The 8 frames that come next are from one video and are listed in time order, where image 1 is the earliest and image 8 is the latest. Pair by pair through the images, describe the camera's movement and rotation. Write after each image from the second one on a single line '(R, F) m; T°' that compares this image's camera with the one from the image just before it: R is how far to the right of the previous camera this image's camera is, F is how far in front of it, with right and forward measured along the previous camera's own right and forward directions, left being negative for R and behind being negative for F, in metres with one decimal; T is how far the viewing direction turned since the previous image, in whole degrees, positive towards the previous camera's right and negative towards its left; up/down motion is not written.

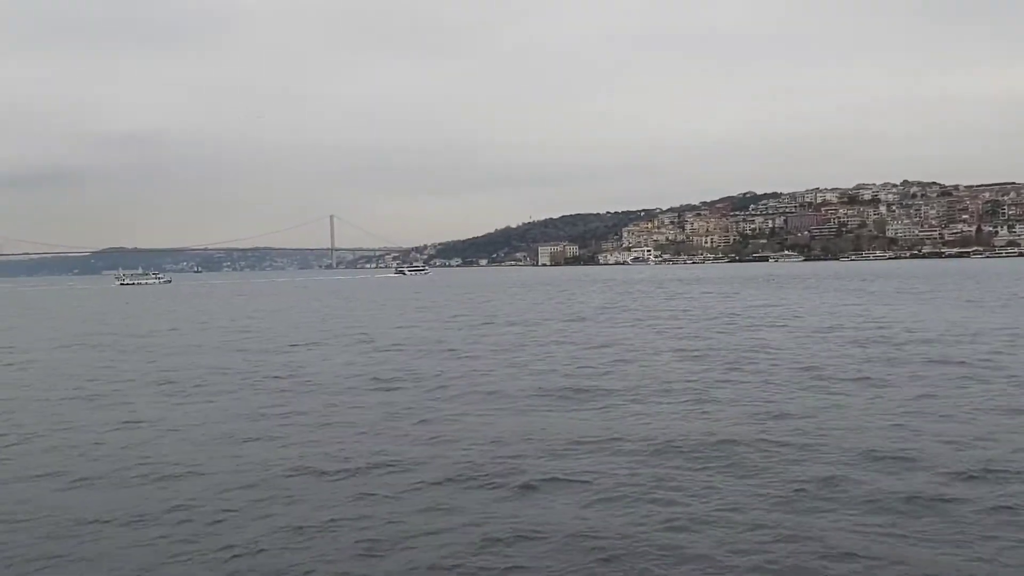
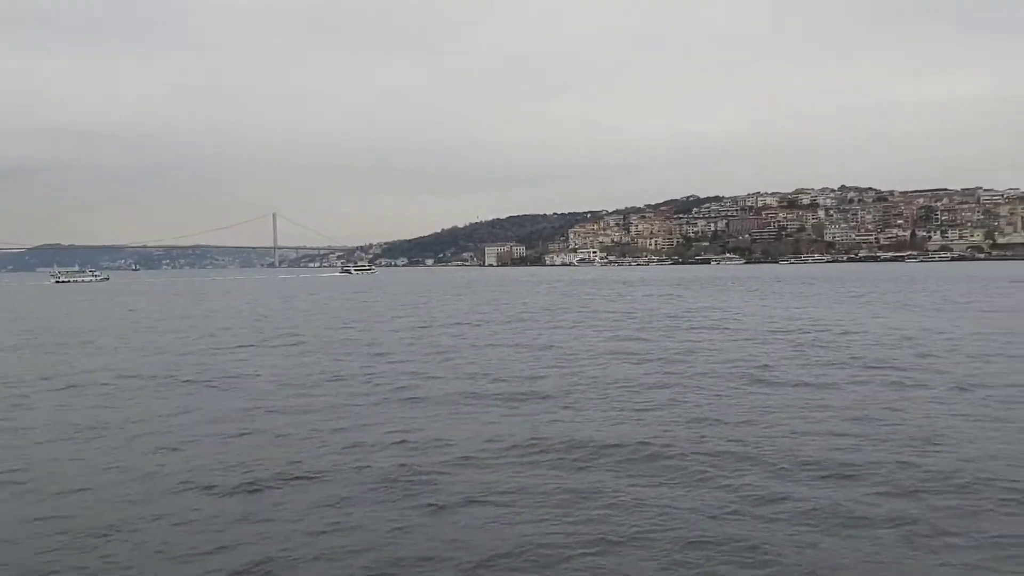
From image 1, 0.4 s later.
(-0.2, +2.0) m; -16°
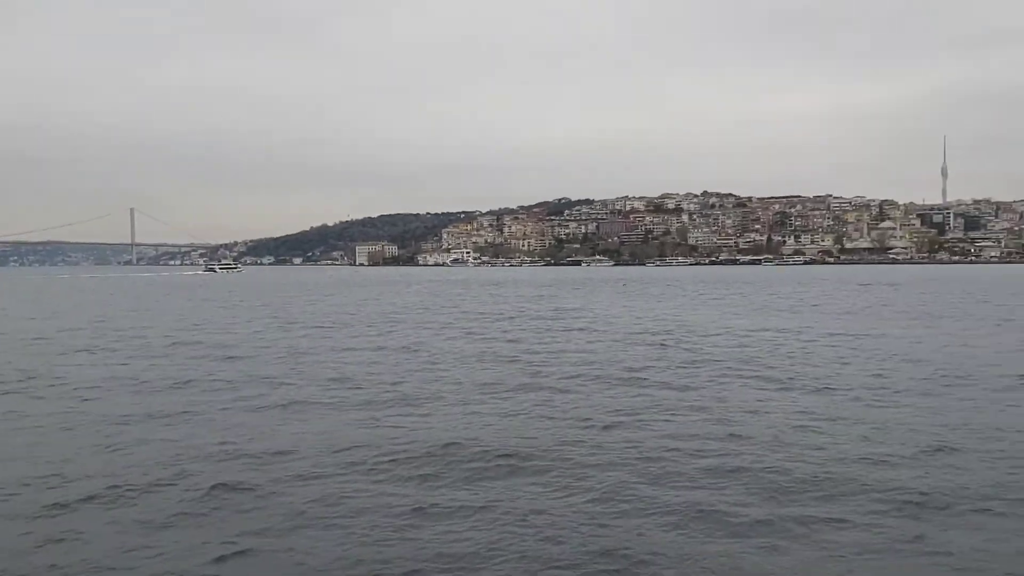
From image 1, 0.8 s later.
(+0.1, +0.1) m; +8°
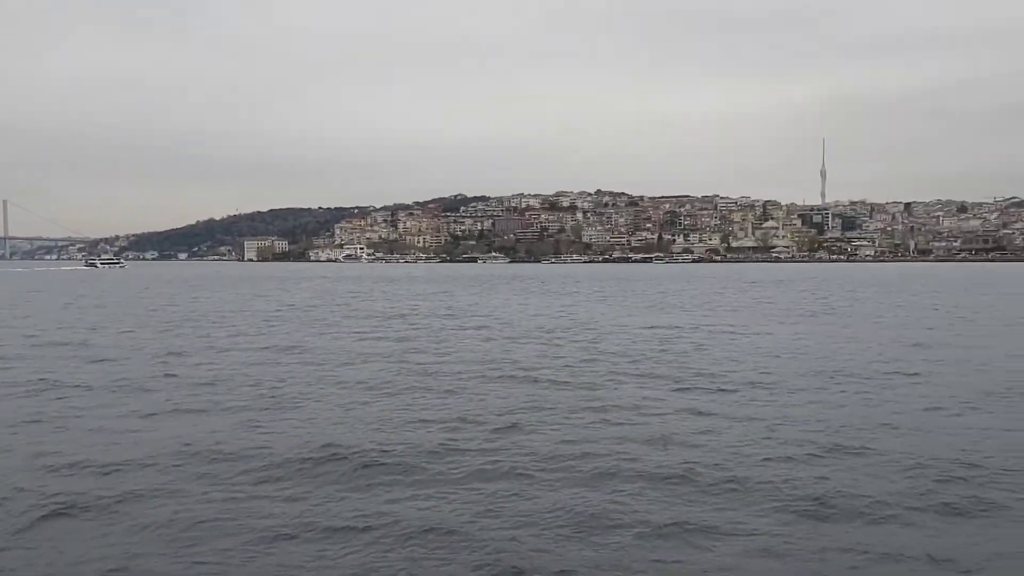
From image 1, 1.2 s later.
(0.0, +0.2) m; +7°
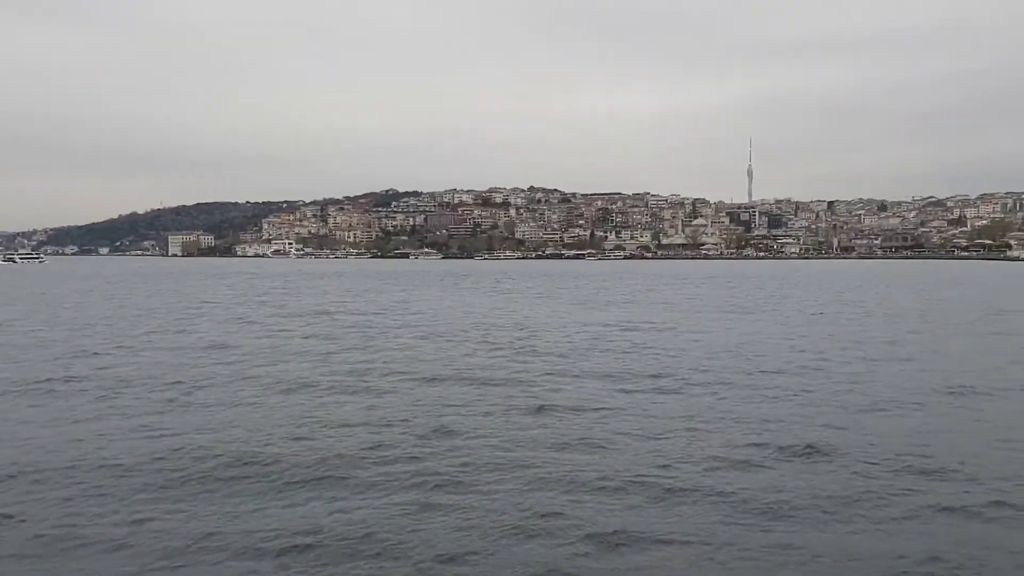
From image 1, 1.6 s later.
(-1.0, -2.1) m; -10°
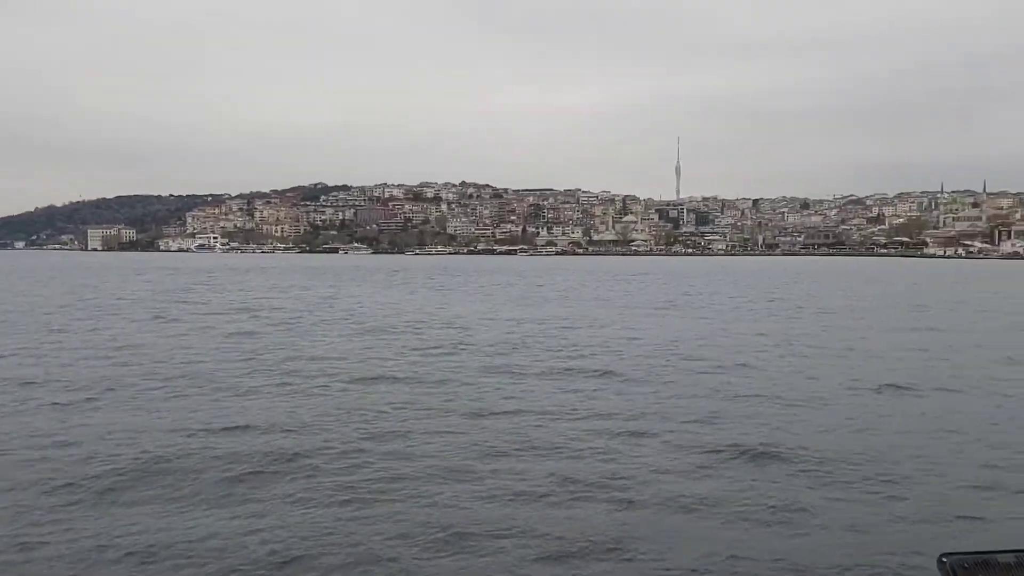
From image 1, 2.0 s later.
(0.0, +0.2) m; +4°
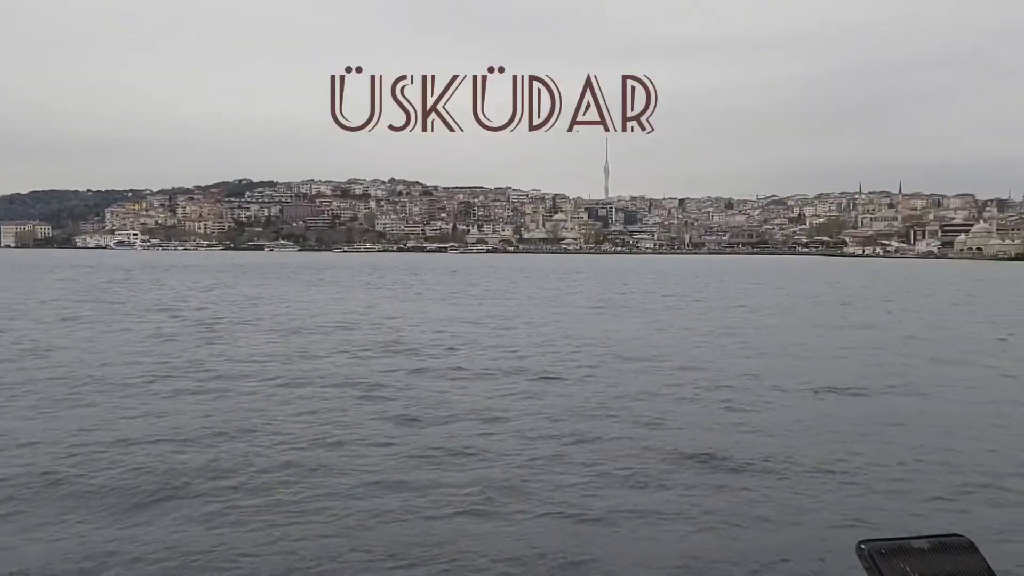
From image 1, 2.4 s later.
(+0.1, 0.0) m; +4°
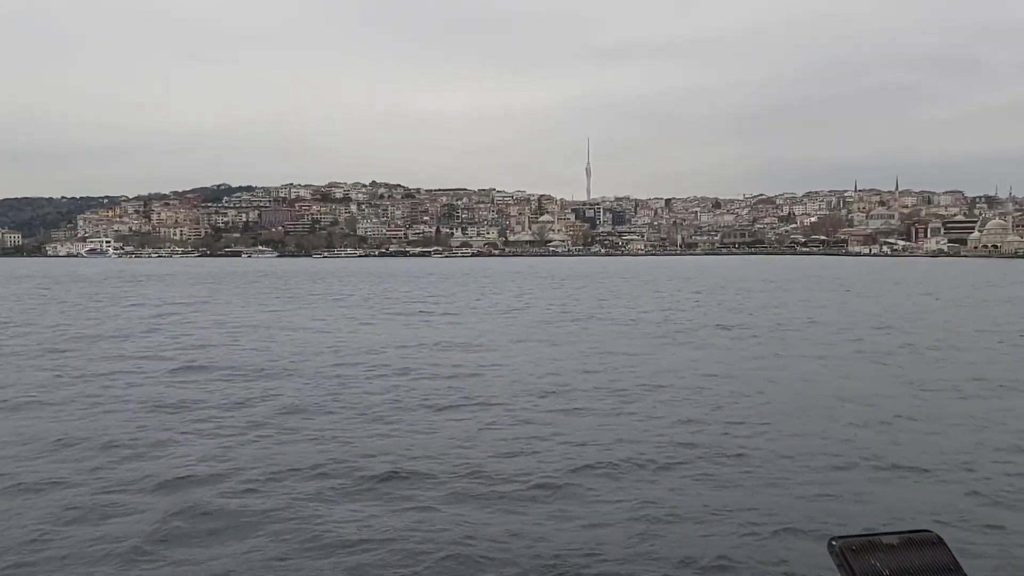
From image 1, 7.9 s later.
(+1.1, +0.9) m; 0°
